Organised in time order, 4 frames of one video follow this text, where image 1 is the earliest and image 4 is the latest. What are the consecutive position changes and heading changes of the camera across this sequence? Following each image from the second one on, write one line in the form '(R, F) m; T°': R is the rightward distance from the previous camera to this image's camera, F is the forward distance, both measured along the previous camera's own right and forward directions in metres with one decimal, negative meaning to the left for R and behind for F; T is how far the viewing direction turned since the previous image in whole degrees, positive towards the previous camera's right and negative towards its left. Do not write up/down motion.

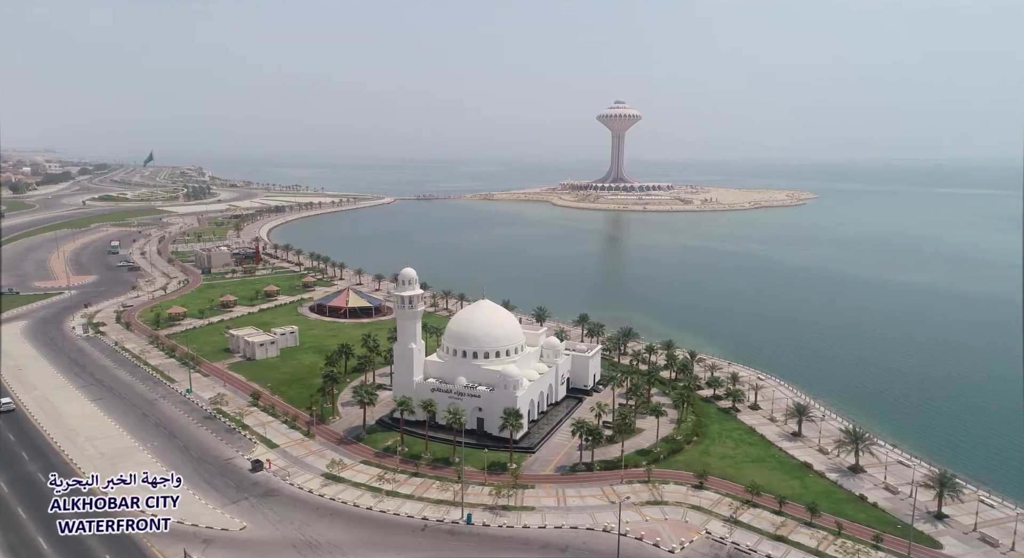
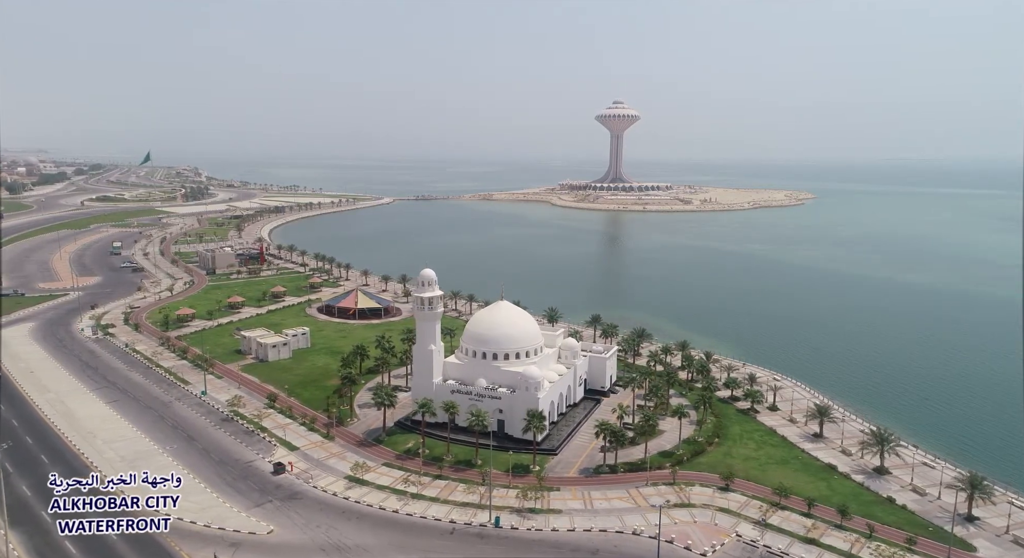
(-1.8, +0.2) m; 0°
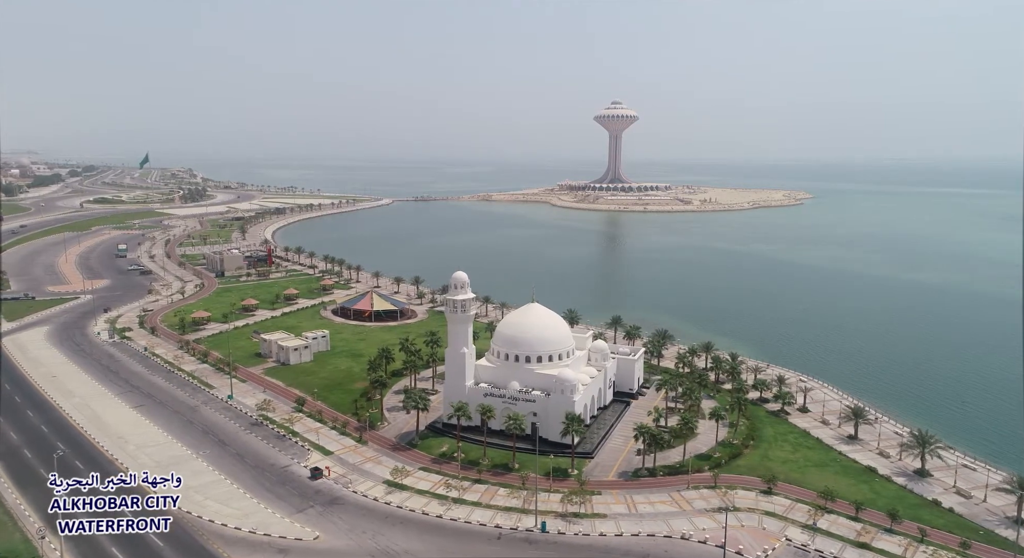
(-2.8, +0.2) m; 0°
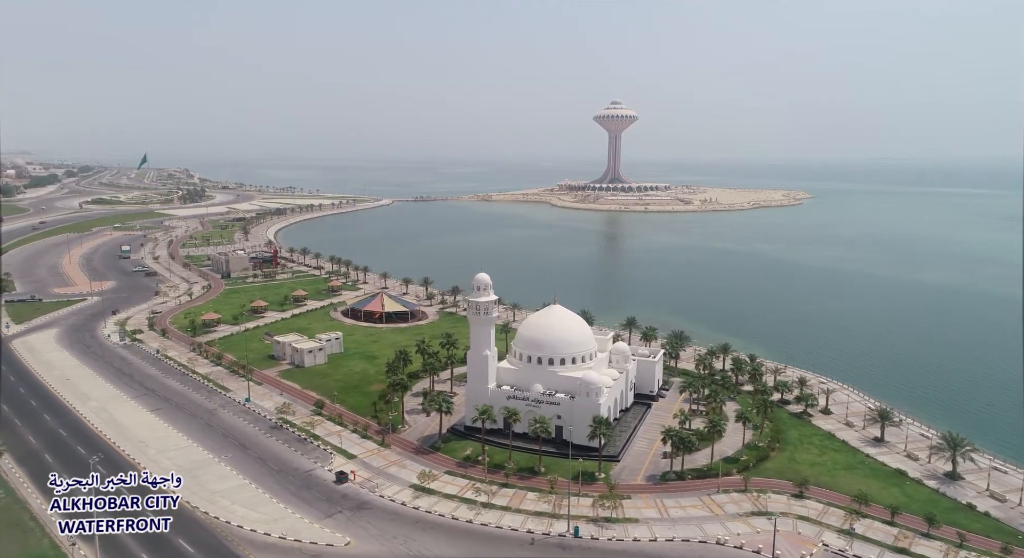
(-1.9, +0.4) m; 0°
